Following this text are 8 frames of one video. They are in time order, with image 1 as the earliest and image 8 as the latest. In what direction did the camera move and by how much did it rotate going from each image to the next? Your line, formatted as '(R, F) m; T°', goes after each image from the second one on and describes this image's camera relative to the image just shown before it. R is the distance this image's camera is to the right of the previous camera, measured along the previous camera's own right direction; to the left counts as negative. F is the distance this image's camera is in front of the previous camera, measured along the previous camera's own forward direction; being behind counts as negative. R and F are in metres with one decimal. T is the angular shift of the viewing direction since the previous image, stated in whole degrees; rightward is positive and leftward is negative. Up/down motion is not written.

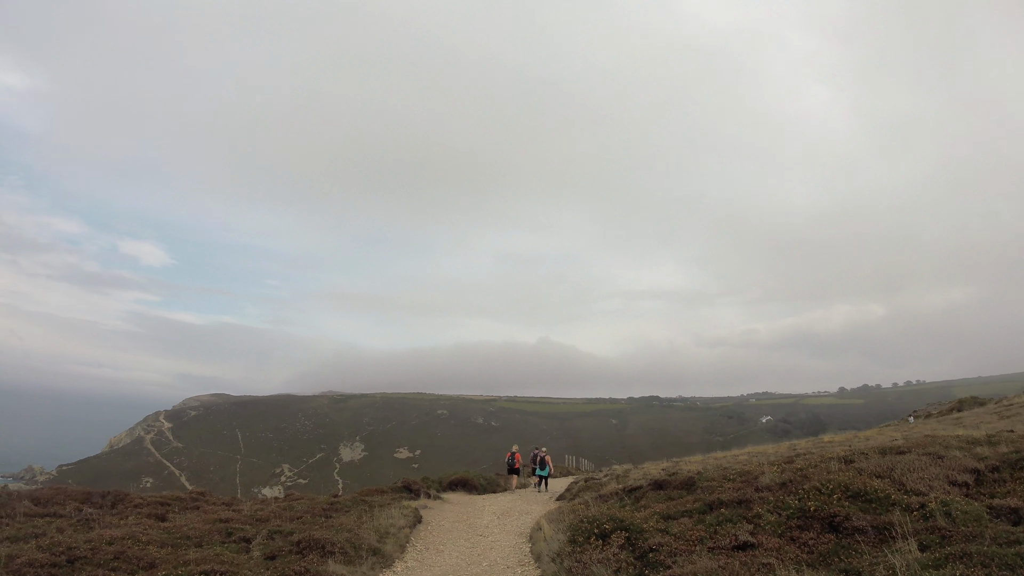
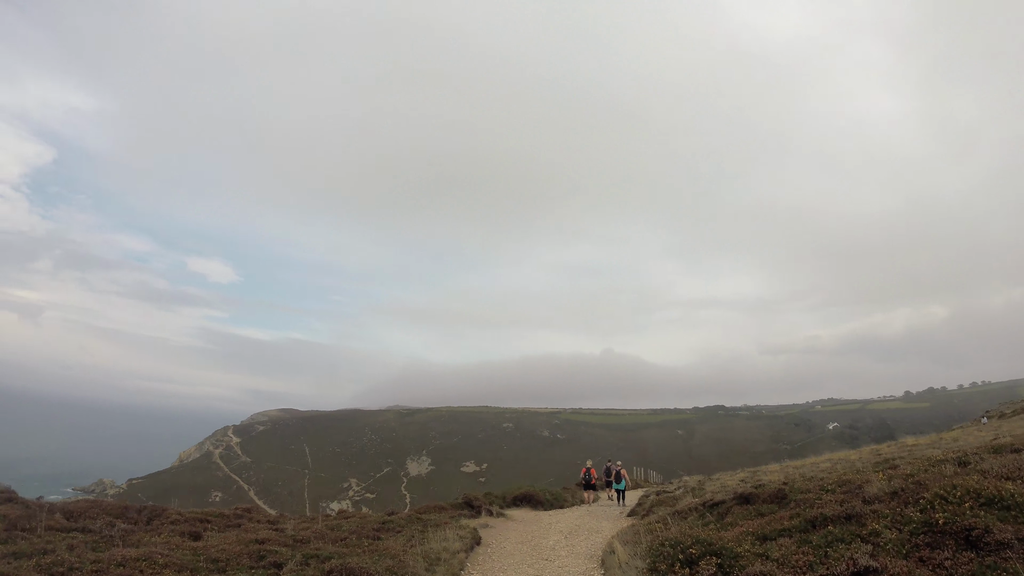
(0.0, +1.0) m; -7°
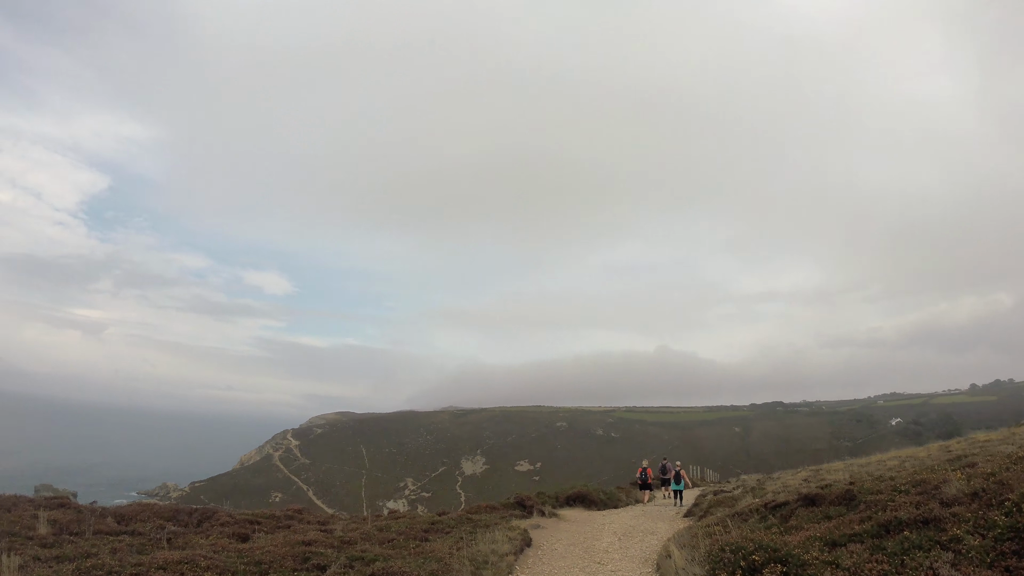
(0.0, +0.3) m; -5°
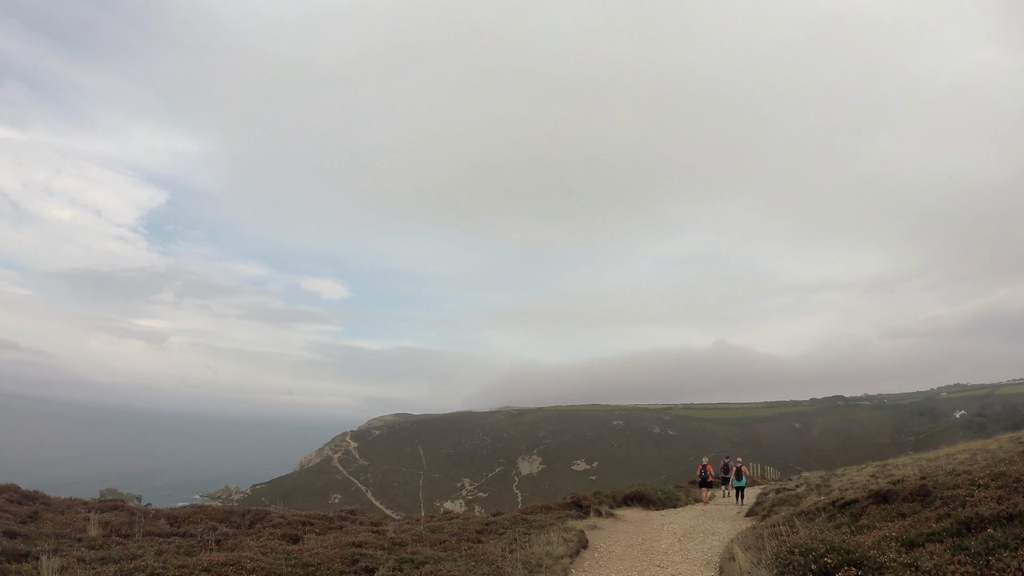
(-0.1, +0.4) m; -4°
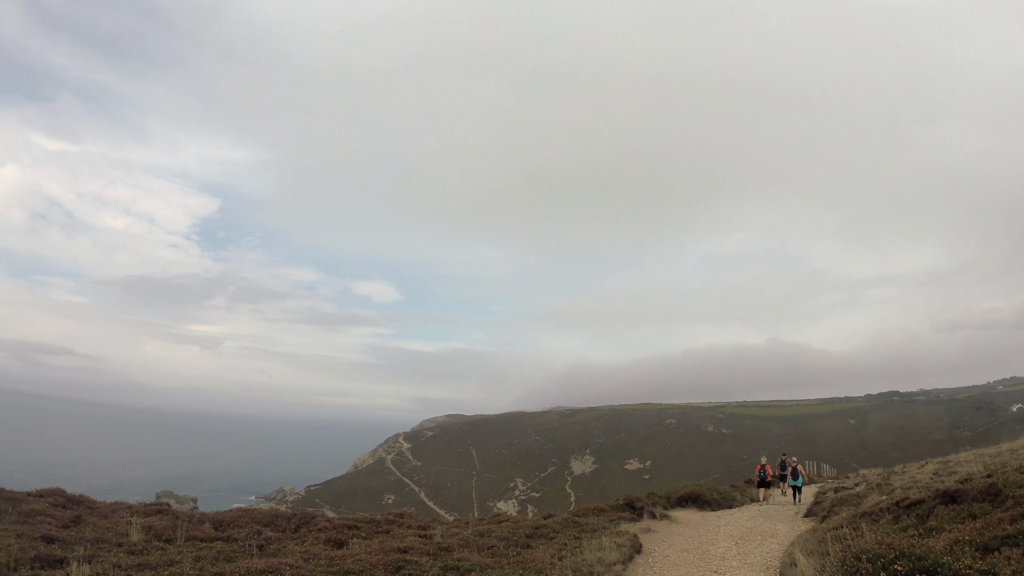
(-0.1, +0.4) m; -4°
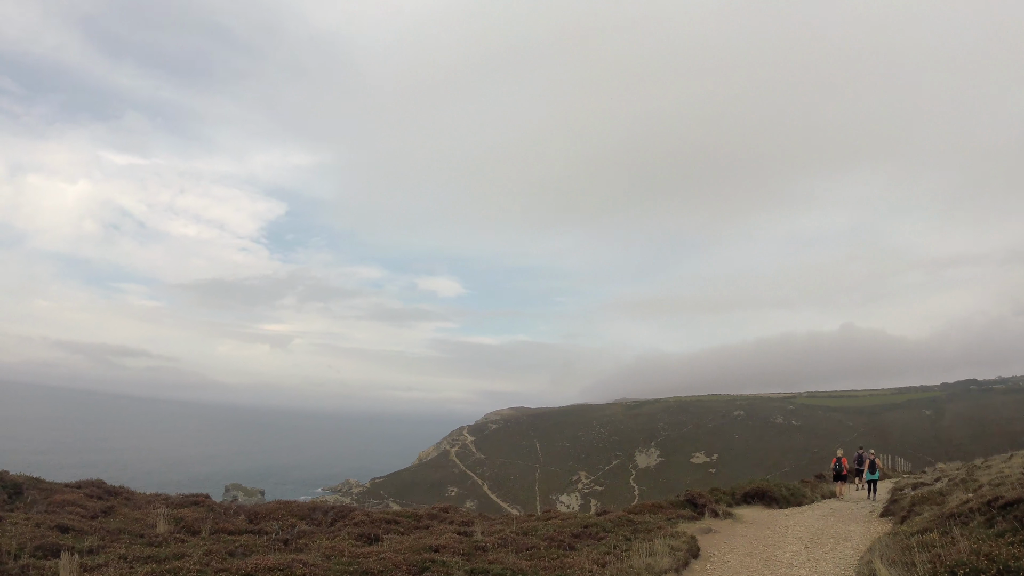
(+0.1, +0.4) m; -6°
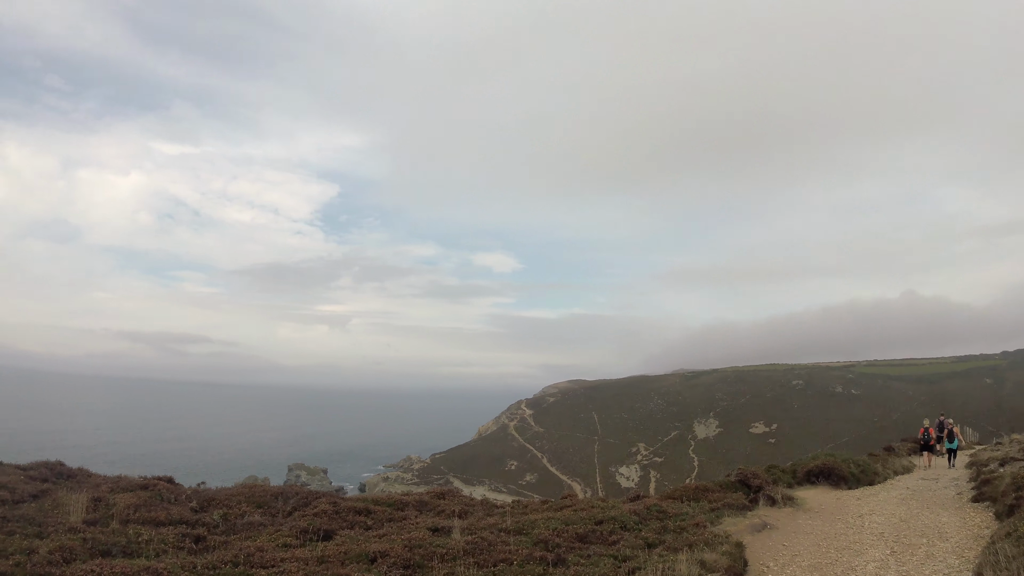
(+0.3, +0.6) m; -6°
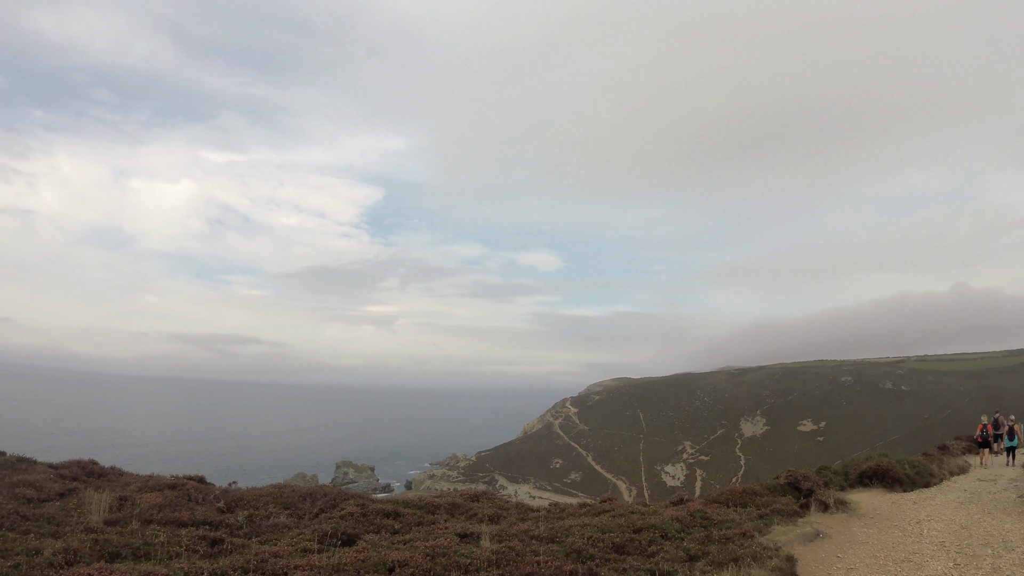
(+0.1, +0.2) m; -4°
